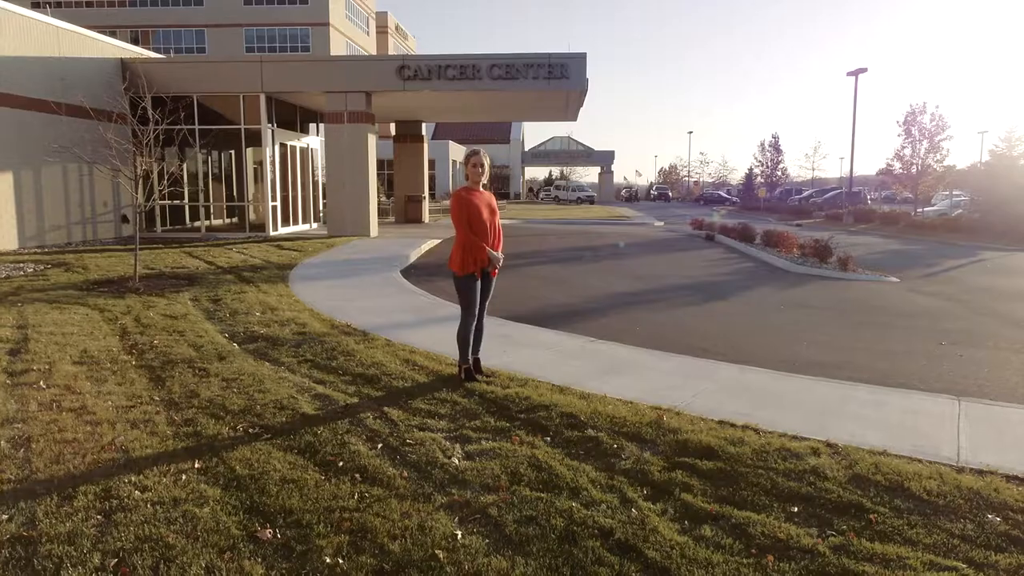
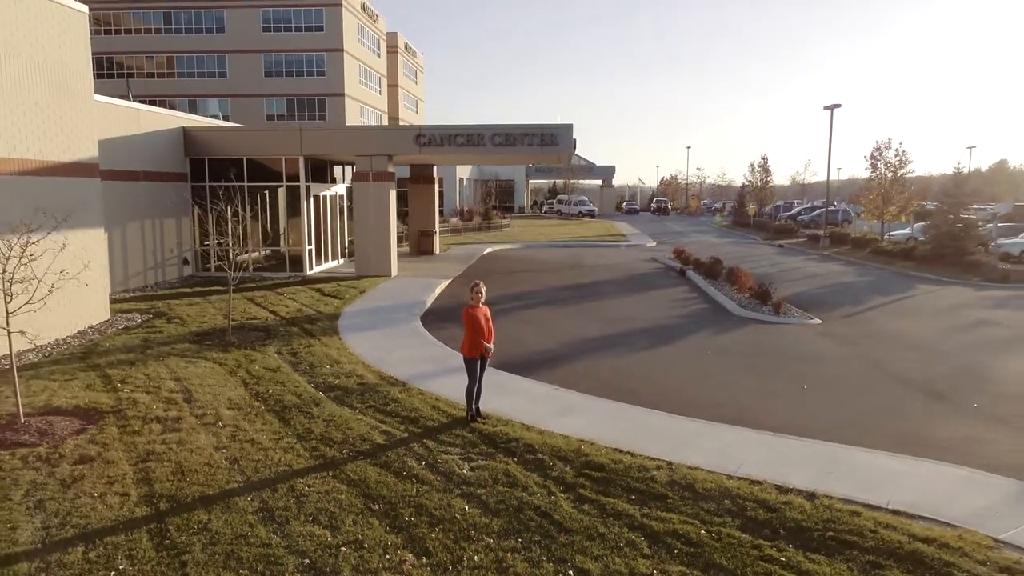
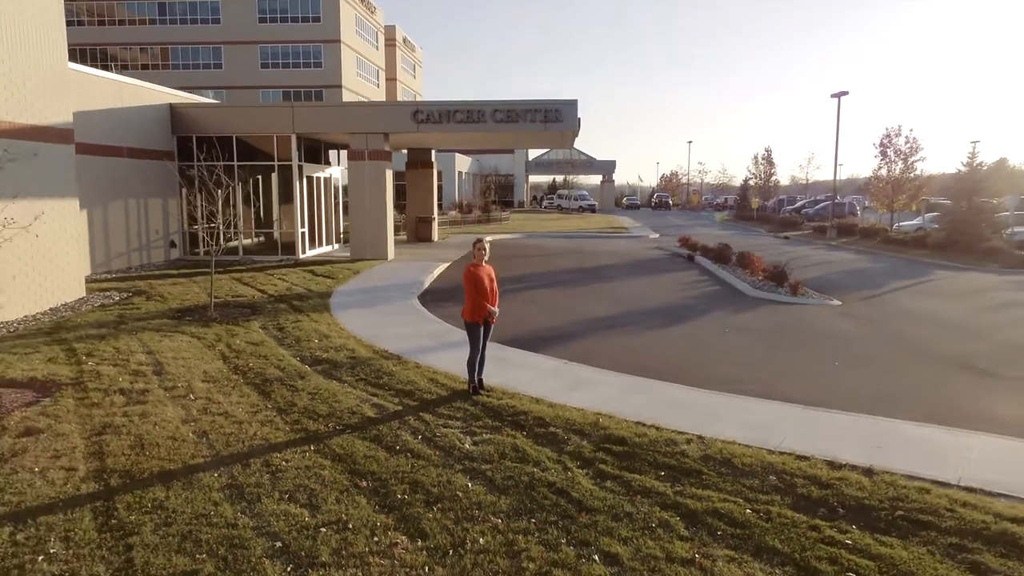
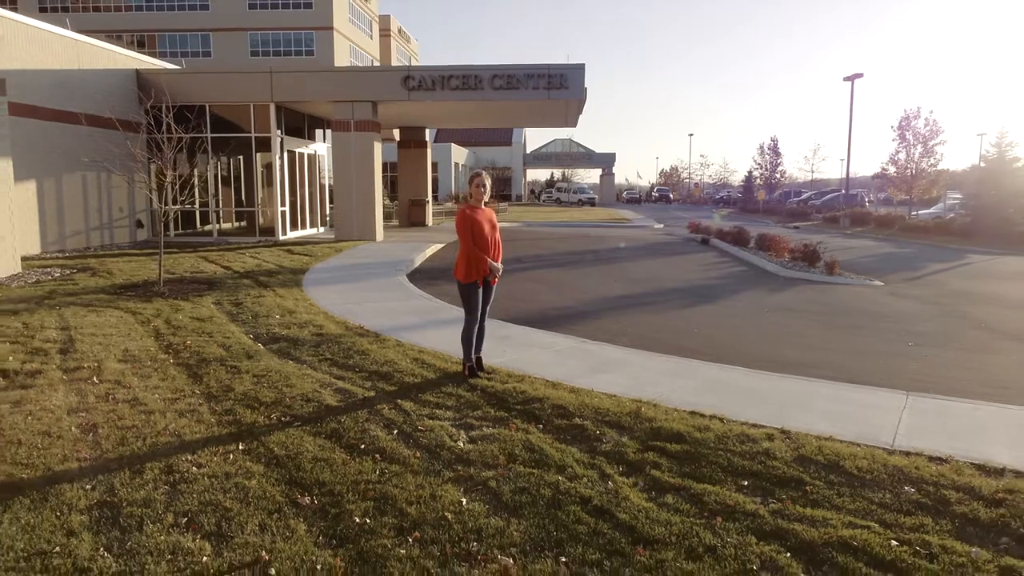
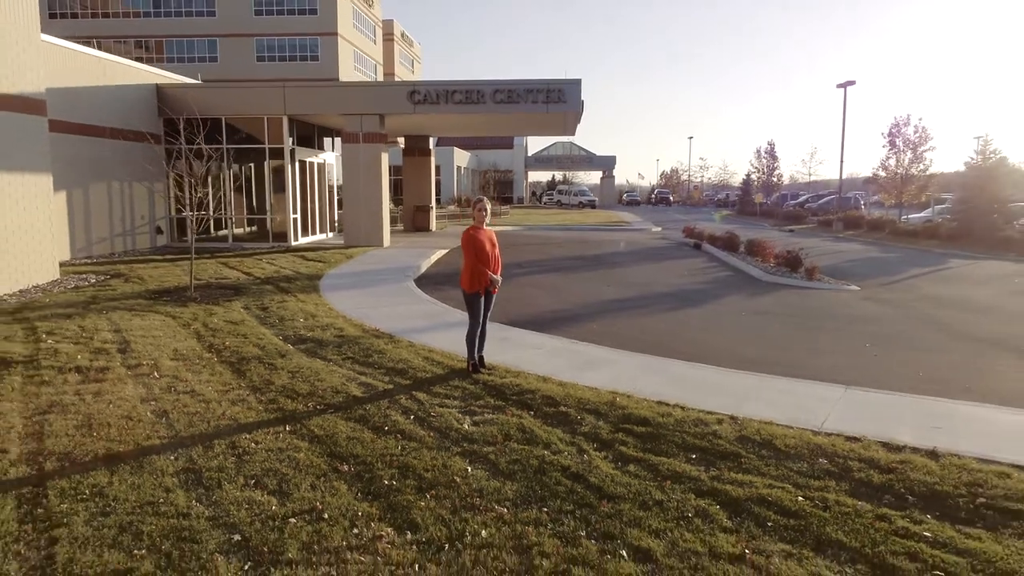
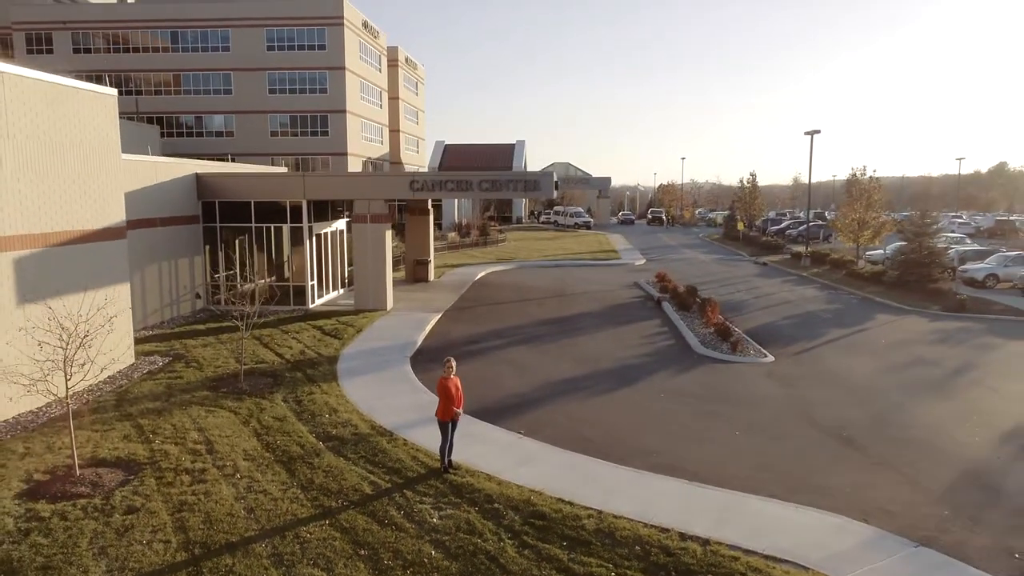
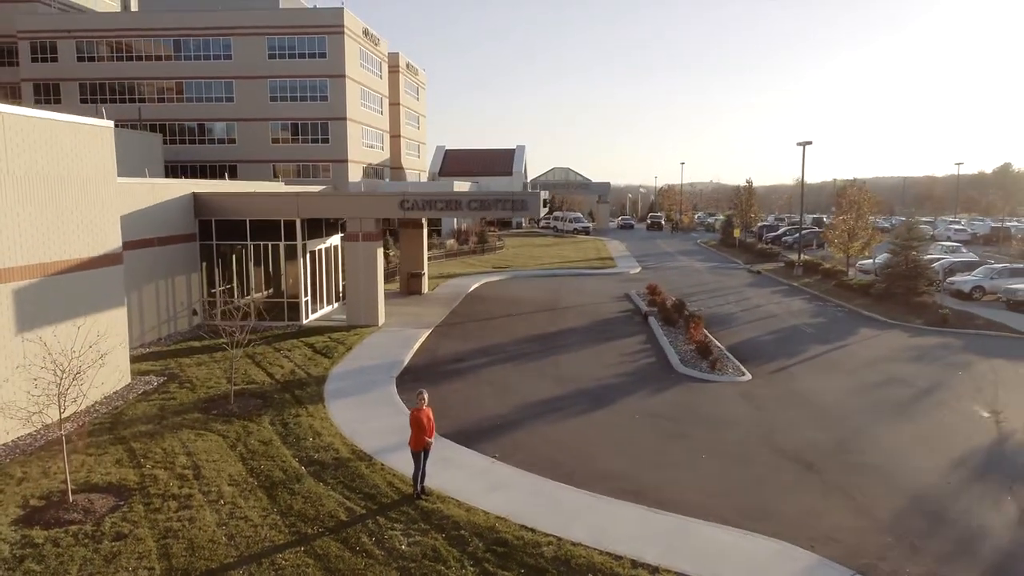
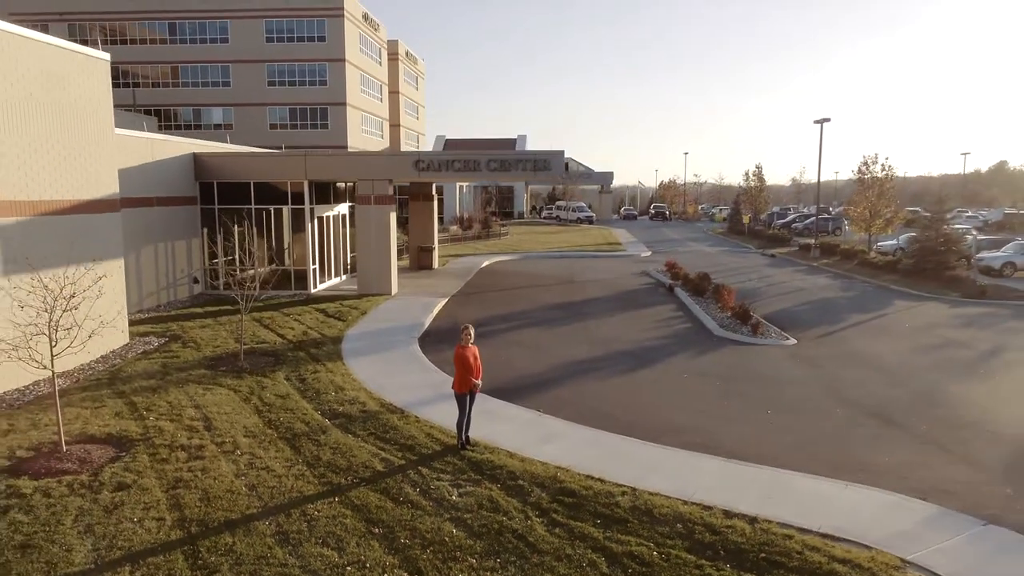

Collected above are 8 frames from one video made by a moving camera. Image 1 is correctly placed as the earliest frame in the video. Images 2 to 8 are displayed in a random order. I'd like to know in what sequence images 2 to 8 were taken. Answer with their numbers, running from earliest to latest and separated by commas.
4, 5, 3, 2, 8, 6, 7
